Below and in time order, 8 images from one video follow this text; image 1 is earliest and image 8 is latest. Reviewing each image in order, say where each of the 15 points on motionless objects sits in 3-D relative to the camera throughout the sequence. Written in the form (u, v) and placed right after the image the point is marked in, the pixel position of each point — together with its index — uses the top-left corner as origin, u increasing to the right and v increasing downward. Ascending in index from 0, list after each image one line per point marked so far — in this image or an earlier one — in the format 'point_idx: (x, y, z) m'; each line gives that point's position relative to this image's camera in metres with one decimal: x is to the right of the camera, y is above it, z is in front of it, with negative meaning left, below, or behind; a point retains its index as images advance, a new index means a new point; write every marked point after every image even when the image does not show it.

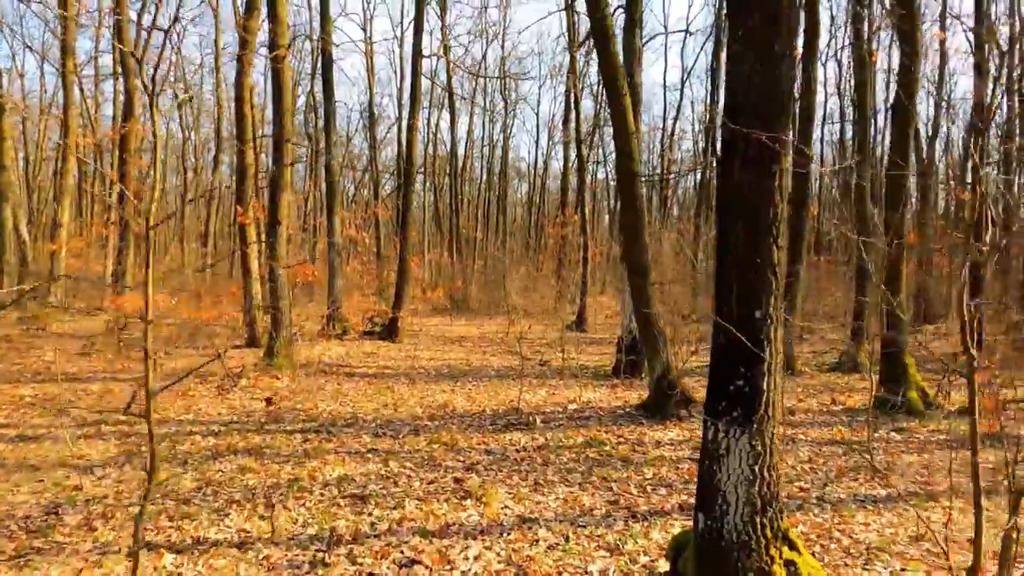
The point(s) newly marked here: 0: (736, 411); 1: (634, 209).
0: (+0.9, -0.5, +3.0) m
1: (+1.2, +0.8, +7.2) m
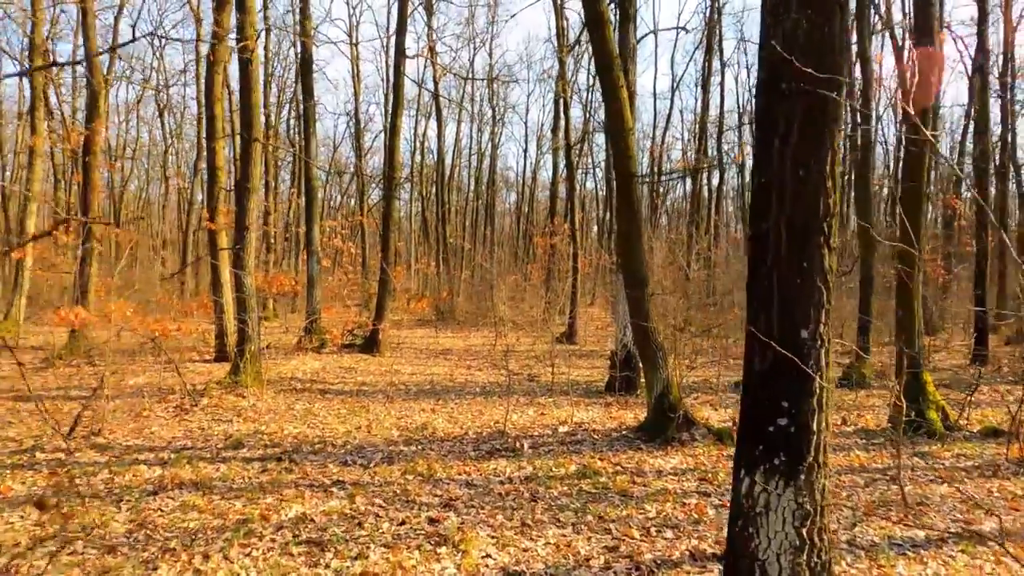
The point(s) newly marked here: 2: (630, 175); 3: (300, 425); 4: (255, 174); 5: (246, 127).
0: (+0.8, -0.5, +2.4) m
1: (+1.0, +0.7, +6.6) m
2: (+1.0, +1.0, +6.6) m
3: (-2.1, -1.4, +7.6) m
4: (-3.2, +1.4, +9.4) m
5: (-3.2, +1.9, +9.2) m
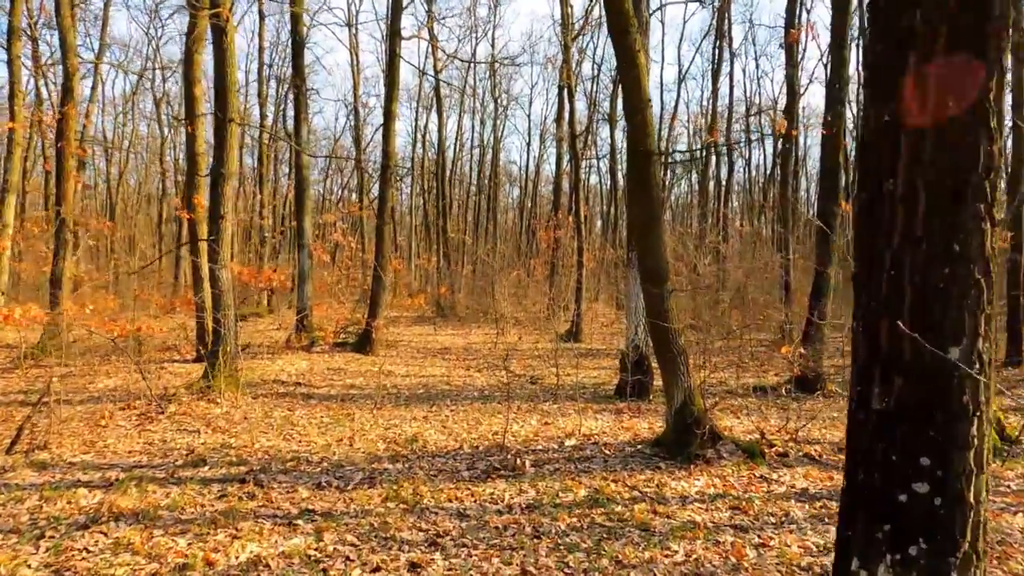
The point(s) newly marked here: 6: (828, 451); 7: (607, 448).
0: (+0.8, -0.5, +1.6) m
1: (+1.0, +0.7, +5.8) m
2: (+1.0, +1.0, +5.7) m
3: (-2.1, -1.3, +6.8) m
4: (-3.1, +1.4, +8.6) m
5: (-3.2, +2.0, +8.4) m
6: (+2.6, -1.4, +6.4) m
7: (+0.8, -1.3, +6.3) m
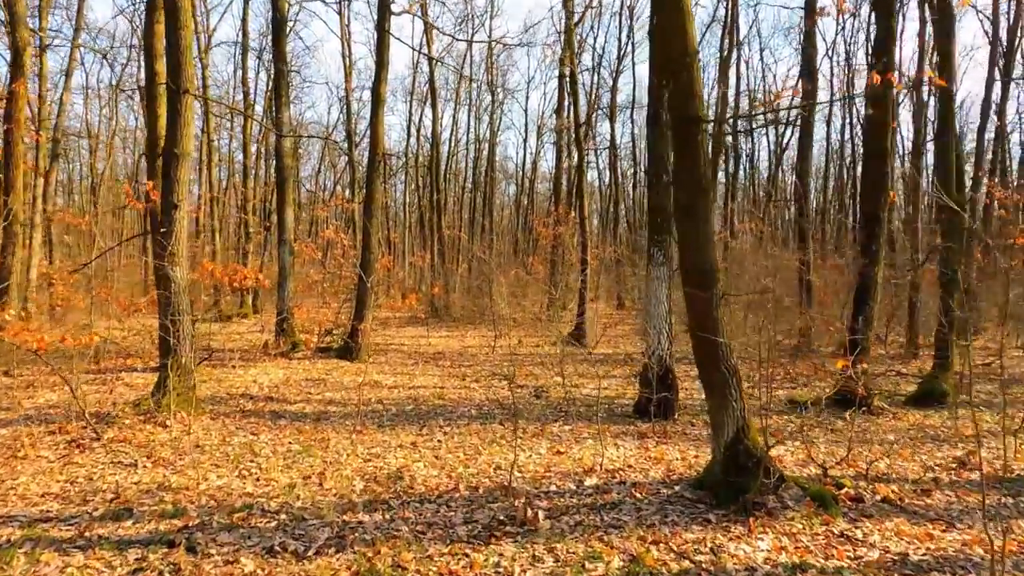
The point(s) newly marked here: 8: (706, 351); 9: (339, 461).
0: (+0.9, -0.5, +0.3) m
1: (+1.1, +0.7, +4.5) m
2: (+1.1, +1.0, +4.5) m
3: (-2.1, -1.3, +5.5) m
4: (-3.1, +1.4, +7.3) m
5: (-3.2, +2.0, +7.1) m
6: (+2.7, -1.4, +5.2) m
7: (+0.8, -1.3, +5.1) m
8: (+1.2, -0.4, +4.7) m
9: (-1.3, -1.3, +5.9) m
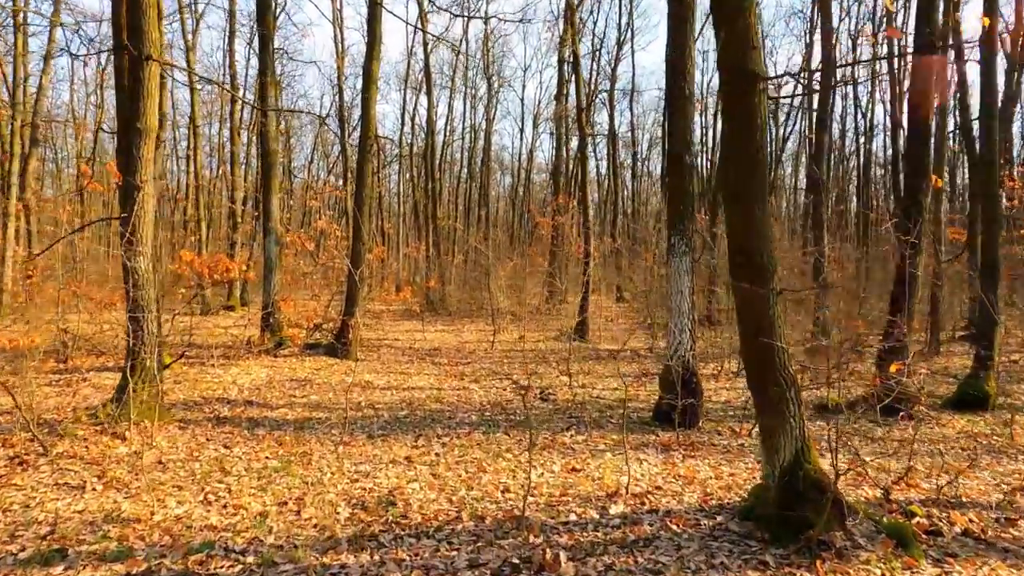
0: (+1.0, -0.6, -0.4) m
1: (+1.2, +0.7, +3.7) m
2: (+1.2, +1.0, +3.7) m
3: (-2.0, -1.3, +4.7) m
4: (-3.1, +1.5, +6.5) m
5: (-3.1, +2.0, +6.3) m
6: (+2.8, -1.3, +4.4) m
7: (+0.9, -1.3, +4.3) m
8: (+1.3, -0.4, +3.9) m
9: (-1.3, -1.3, +5.1) m
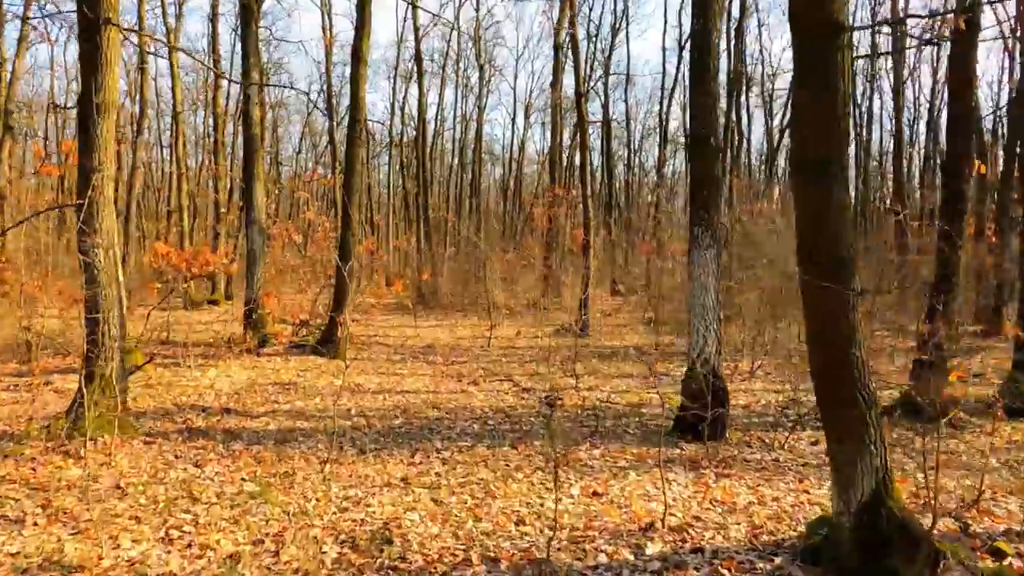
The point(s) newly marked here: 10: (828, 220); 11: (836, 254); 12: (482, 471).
0: (+1.2, -0.6, -1.1) m
1: (+1.3, +0.7, +3.0) m
2: (+1.3, +1.0, +3.0) m
3: (-1.9, -1.3, +4.0) m
4: (-3.0, +1.5, +5.7) m
5: (-3.0, +2.1, +5.5) m
6: (+2.8, -1.3, +3.8) m
7: (+1.0, -1.3, +3.7) m
8: (+1.4, -0.4, +3.2) m
9: (-1.2, -1.3, +4.4) m
10: (+1.3, +0.3, +3.1) m
11: (+1.3, +0.1, +3.1) m
12: (-0.2, -1.2, +5.2) m
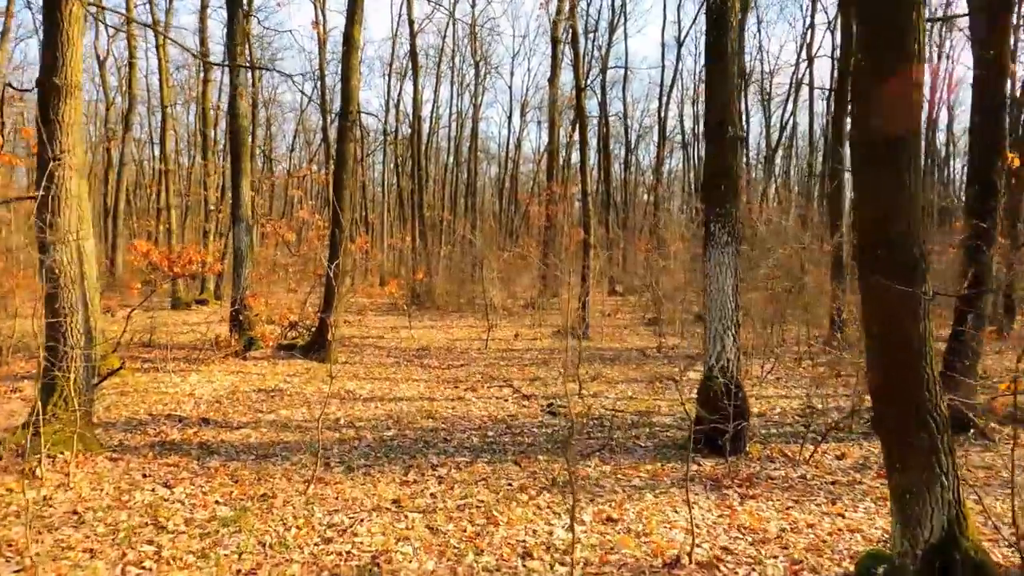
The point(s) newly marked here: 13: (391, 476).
0: (+1.2, -0.6, -1.6) m
1: (+1.3, +0.7, +2.6) m
2: (+1.3, +1.0, +2.5) m
3: (-1.9, -1.3, +3.5) m
4: (-3.0, +1.5, +5.2) m
5: (-3.0, +2.1, +5.0) m
6: (+2.9, -1.4, +3.3) m
7: (+1.0, -1.3, +3.2) m
8: (+1.4, -0.4, +2.8) m
9: (-1.2, -1.3, +3.9) m
10: (+1.3, +0.2, +2.6) m
11: (+1.4, +0.1, +2.6) m
12: (-0.2, -1.3, +4.7) m
13: (-0.8, -1.2, +5.0) m
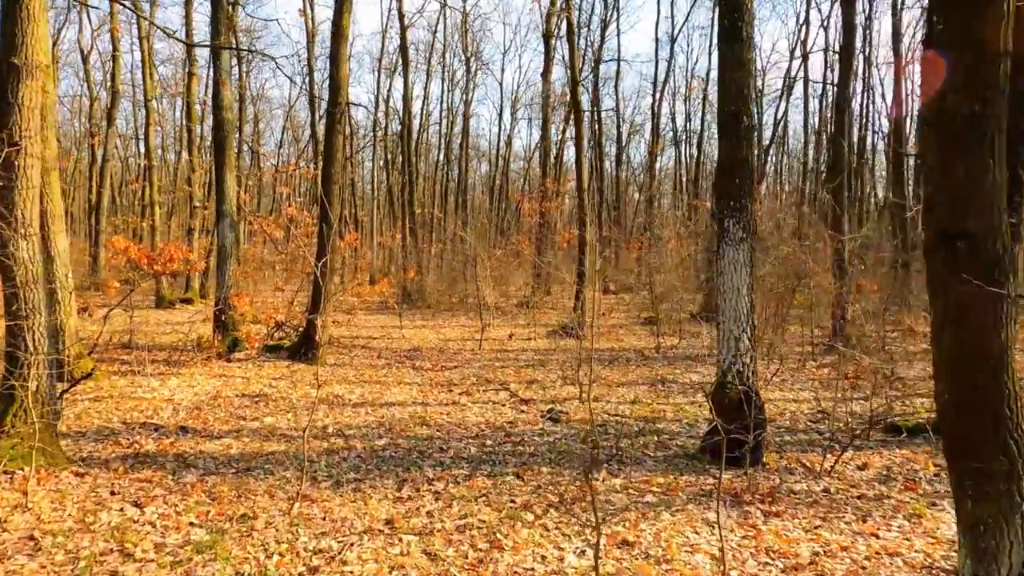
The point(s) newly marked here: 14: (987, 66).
0: (+1.3, -0.6, -2.0) m
1: (+1.4, +0.7, +2.2) m
2: (+1.3, +1.0, +2.1) m
3: (-1.8, -1.3, +3.1) m
4: (-2.9, +1.5, +4.8) m
5: (-3.0, +2.1, +4.6) m
6: (+2.9, -1.4, +2.9) m
7: (+1.1, -1.3, +2.8) m
8: (+1.4, -0.4, +2.4) m
9: (-1.1, -1.3, +3.5) m
10: (+1.4, +0.2, +2.3) m
11: (+1.4, +0.1, +2.3) m
12: (-0.2, -1.3, +4.3) m
13: (-0.8, -1.2, +4.6) m
14: (+1.4, +0.6, +2.2) m
